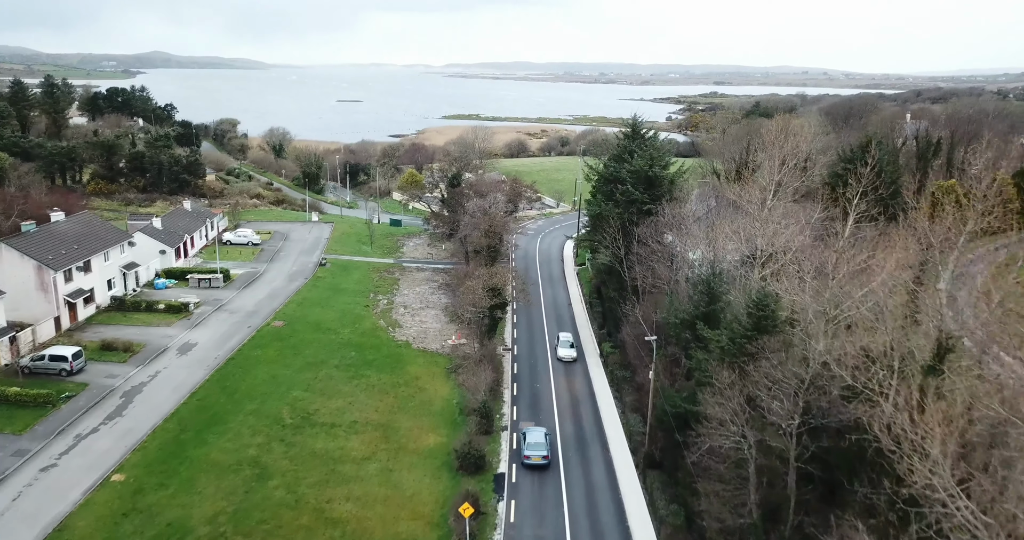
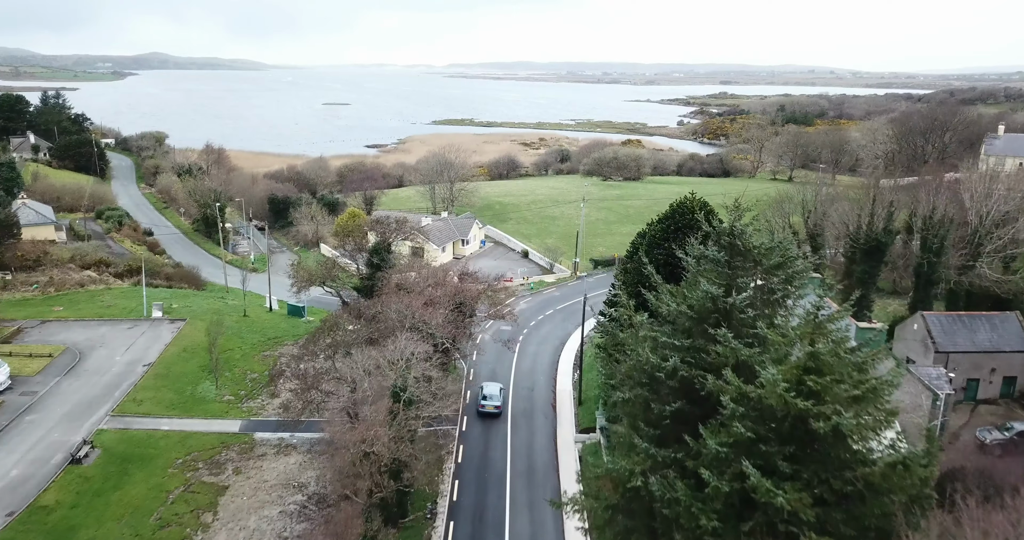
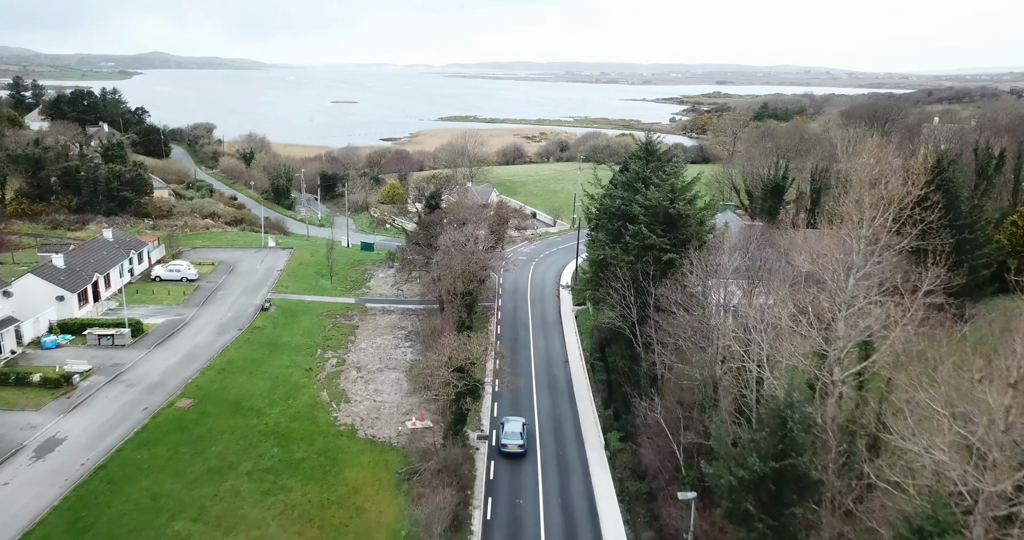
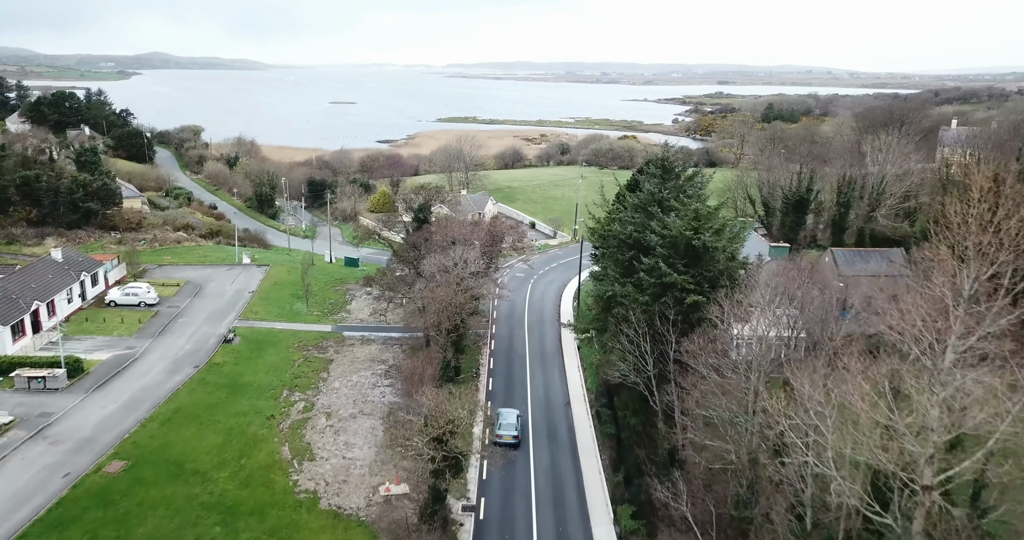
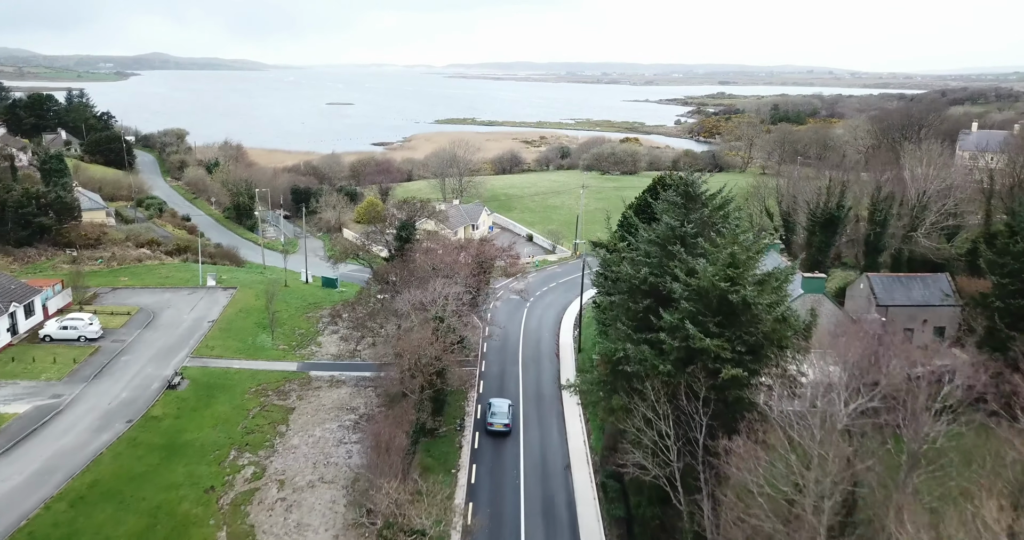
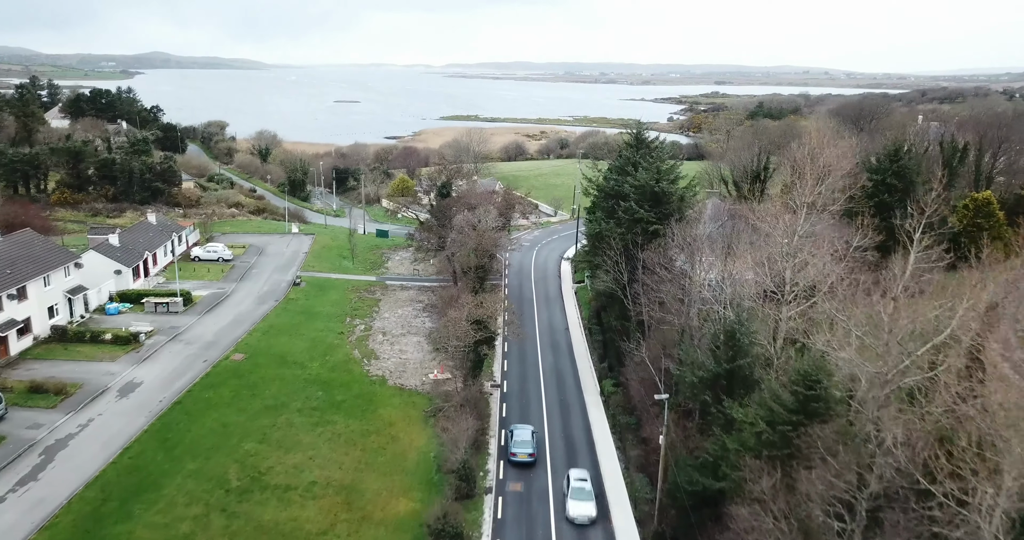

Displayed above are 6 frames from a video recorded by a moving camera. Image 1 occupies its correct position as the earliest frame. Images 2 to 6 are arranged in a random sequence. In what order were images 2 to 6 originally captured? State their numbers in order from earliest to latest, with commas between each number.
6, 3, 4, 5, 2
